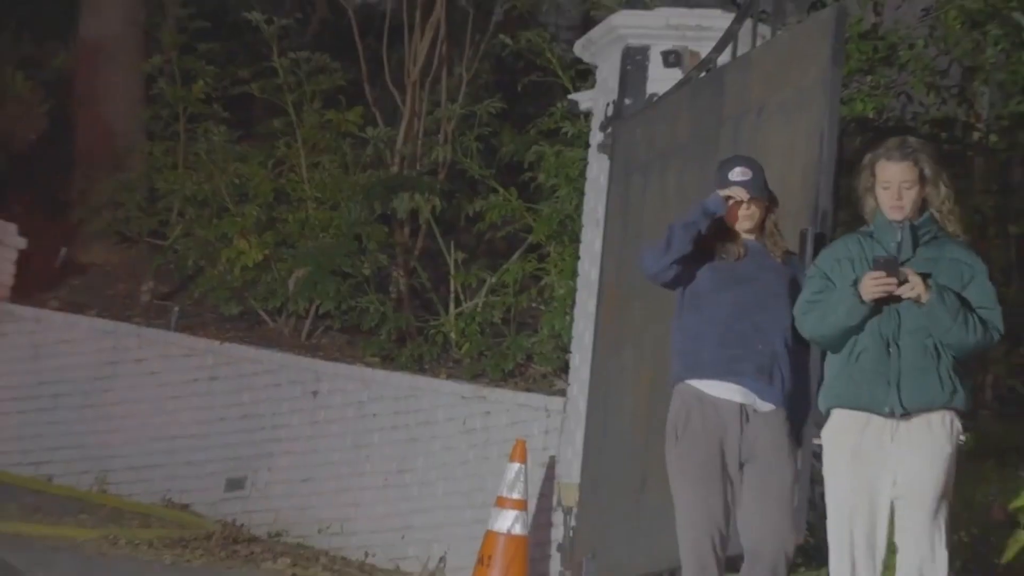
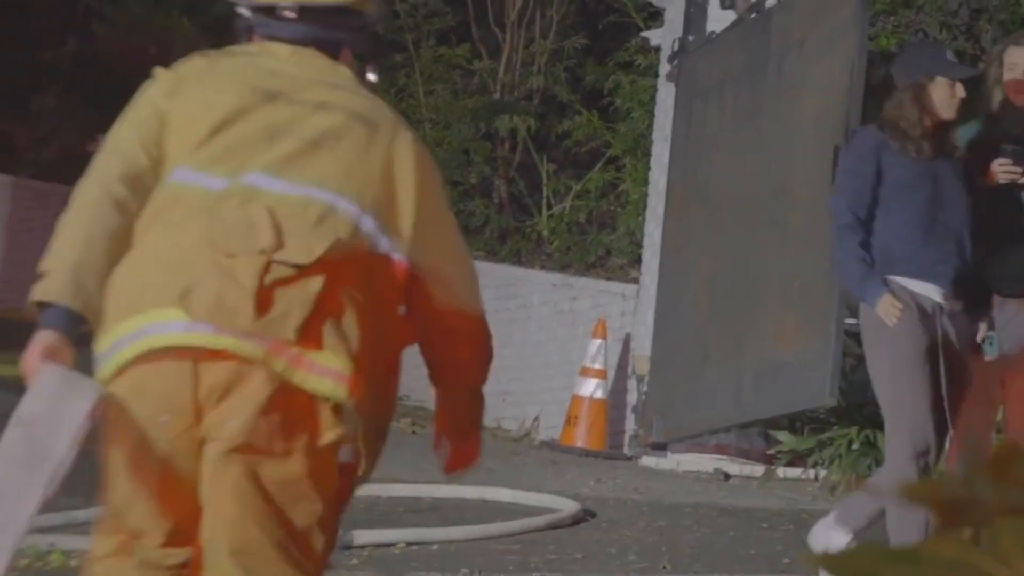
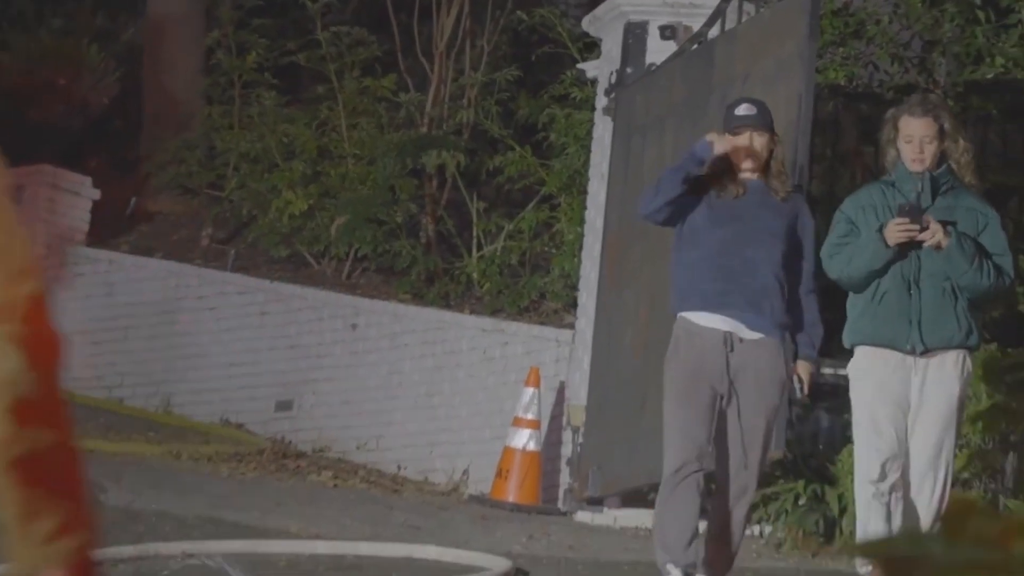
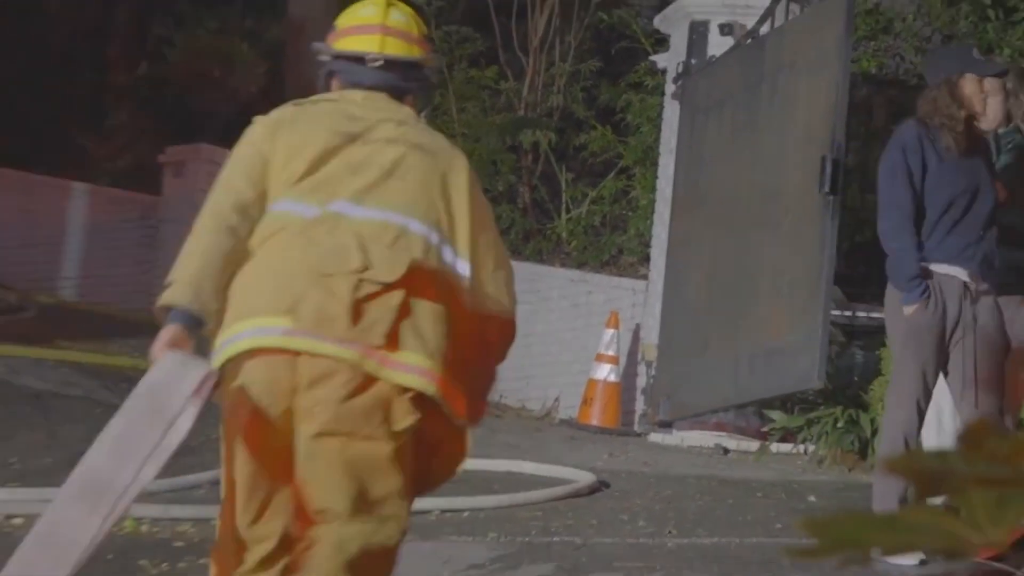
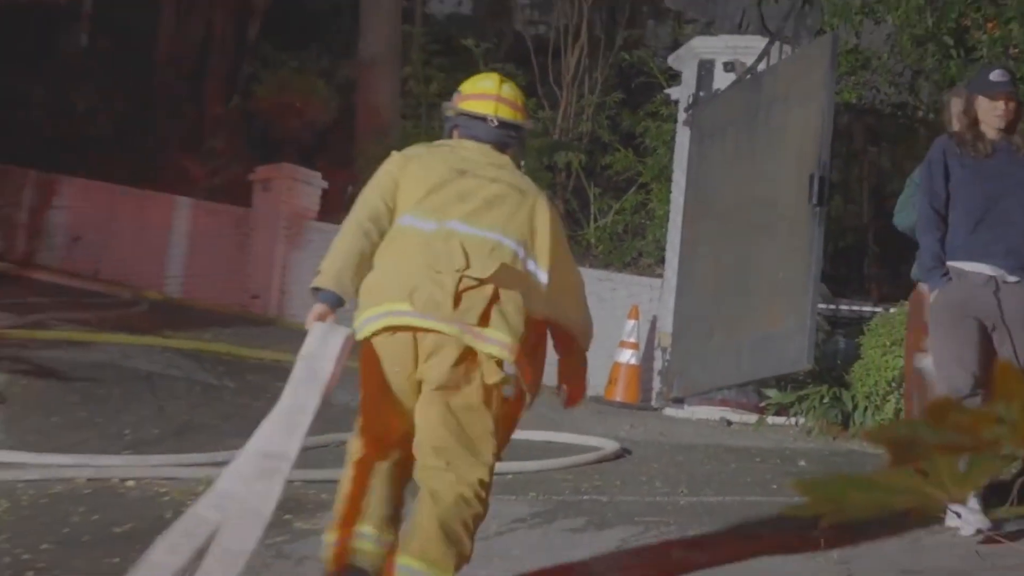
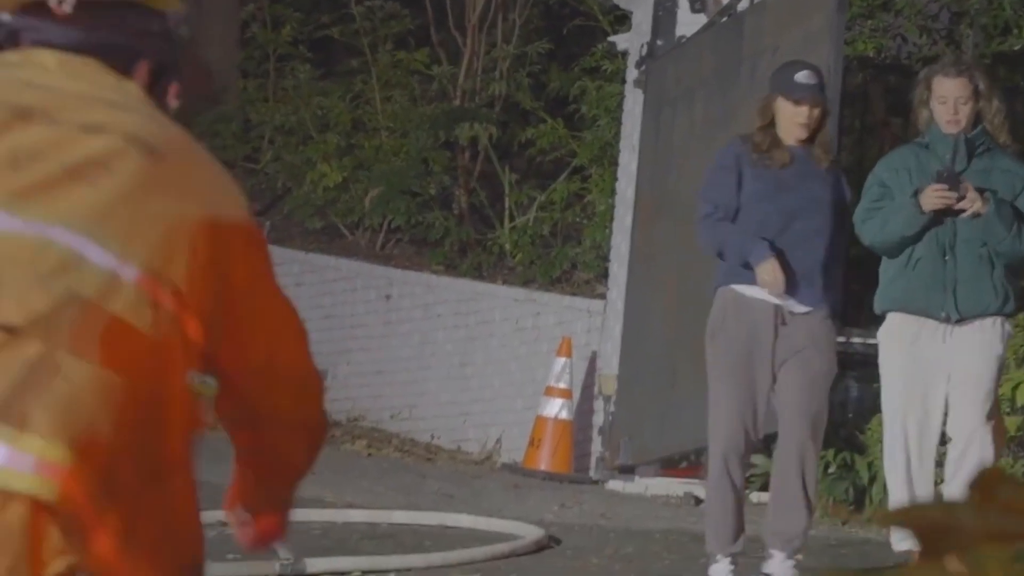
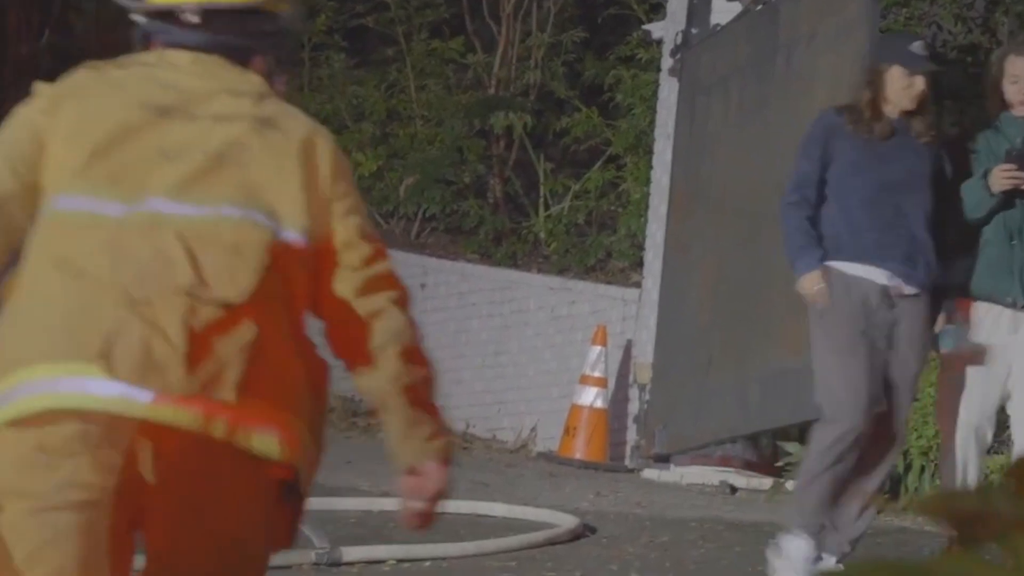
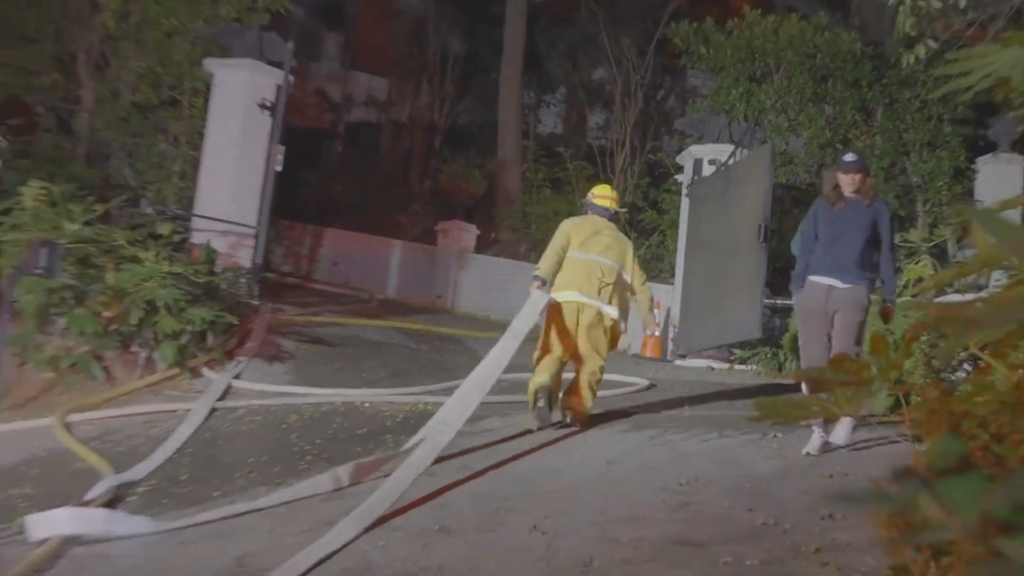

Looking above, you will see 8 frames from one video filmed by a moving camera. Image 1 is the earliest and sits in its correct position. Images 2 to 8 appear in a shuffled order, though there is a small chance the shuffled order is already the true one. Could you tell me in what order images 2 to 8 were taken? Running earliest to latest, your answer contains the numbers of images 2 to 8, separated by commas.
3, 6, 7, 2, 4, 5, 8
